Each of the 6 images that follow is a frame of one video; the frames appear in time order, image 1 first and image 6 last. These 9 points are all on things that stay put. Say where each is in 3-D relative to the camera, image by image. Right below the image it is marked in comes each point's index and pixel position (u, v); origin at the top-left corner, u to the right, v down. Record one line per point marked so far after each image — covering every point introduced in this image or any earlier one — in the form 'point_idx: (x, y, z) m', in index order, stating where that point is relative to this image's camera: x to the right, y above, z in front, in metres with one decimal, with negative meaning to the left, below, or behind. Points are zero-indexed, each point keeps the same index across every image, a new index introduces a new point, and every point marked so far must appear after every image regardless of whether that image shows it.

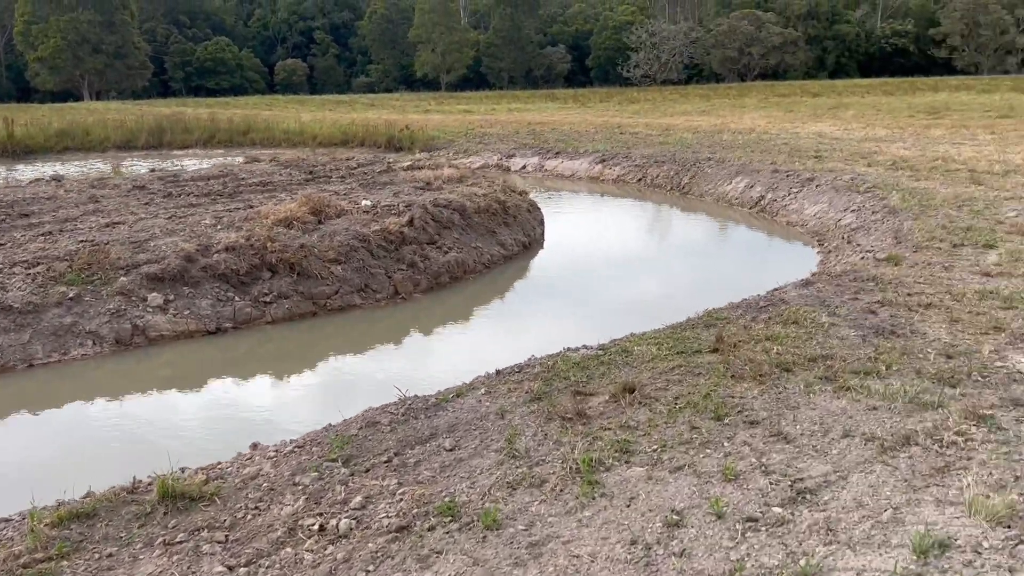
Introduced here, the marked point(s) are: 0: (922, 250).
0: (+3.9, +0.4, +8.2) m
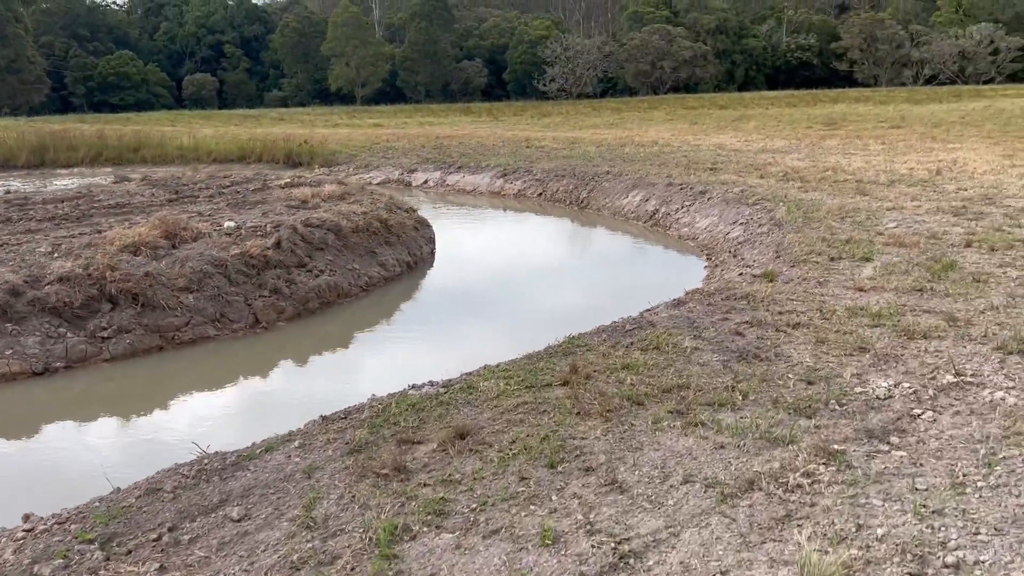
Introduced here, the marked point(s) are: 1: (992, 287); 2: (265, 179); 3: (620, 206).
0: (+2.7, +0.2, +8.1) m
1: (+3.9, 0.0, +7.0) m
2: (-4.0, +1.8, +13.6) m
3: (+2.0, +1.5, +15.7) m
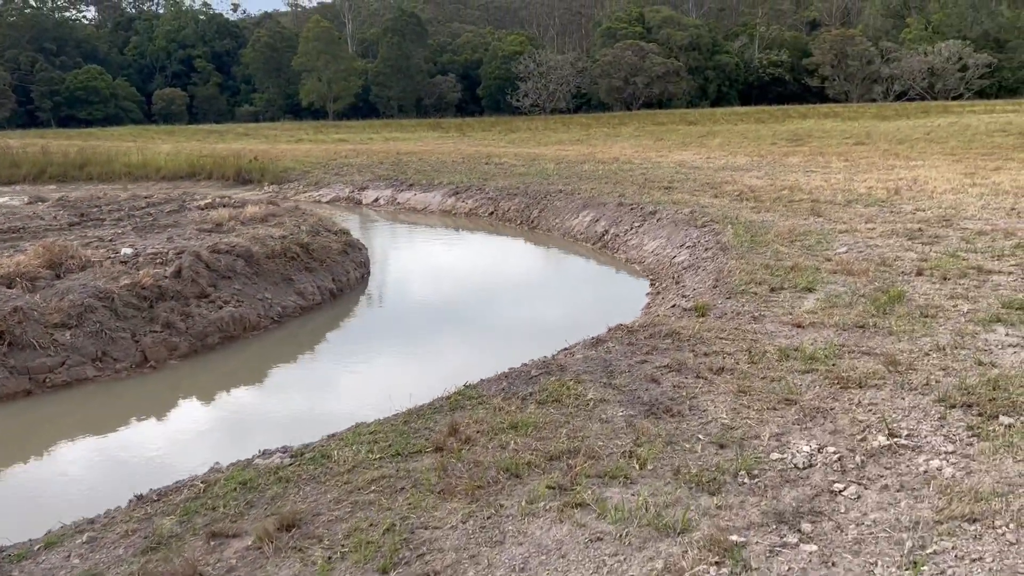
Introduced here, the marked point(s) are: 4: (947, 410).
0: (+1.9, -0.1, +7.4) m
1: (+3.2, -0.3, +6.4) m
2: (-4.9, +1.4, +12.8) m
3: (+1.0, +1.1, +15.1) m
4: (+2.3, -0.7, +4.6) m
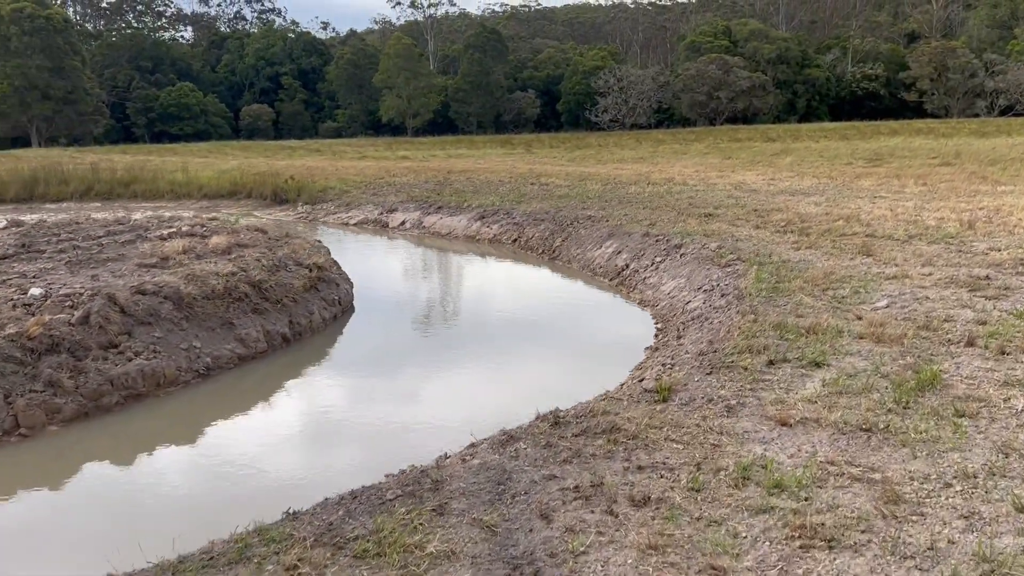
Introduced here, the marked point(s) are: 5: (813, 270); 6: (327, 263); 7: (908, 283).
0: (+1.4, -0.6, +5.9) m
1: (+2.5, -0.8, +4.7) m
2: (-4.8, +0.9, +11.9) m
3: (+1.3, +0.5, +13.6) m
4: (+1.5, -1.1, +3.0) m
5: (+3.4, +0.2, +9.5) m
6: (-2.4, +0.3, +10.8) m
7: (+4.0, +0.1, +8.7) m
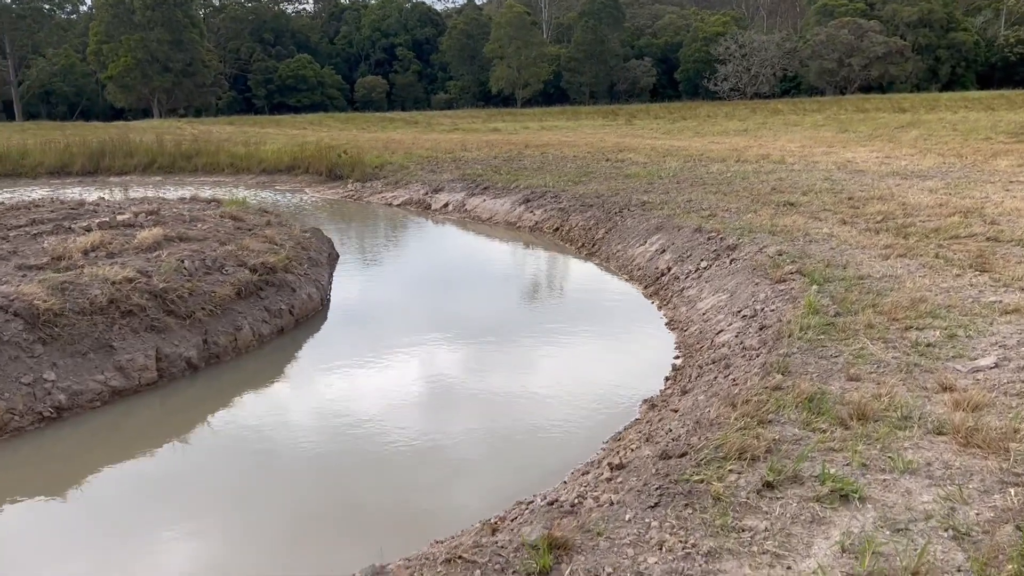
0: (+0.7, -0.9, +3.5) m
1: (+1.6, -1.1, +2.2) m
2: (-4.7, +0.9, +10.3) m
3: (+1.6, +0.4, +11.1) m
4: (+0.3, -1.5, +0.6) m
5: (+3.1, -0.1, +6.8) m
6: (-2.5, +0.3, +8.9) m
7: (+3.6, -0.2, +5.9) m
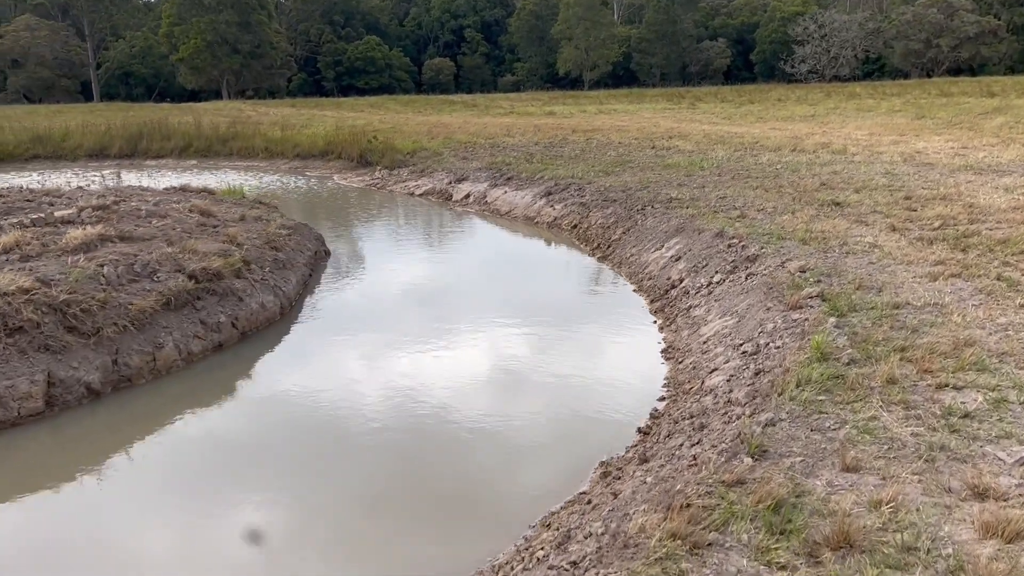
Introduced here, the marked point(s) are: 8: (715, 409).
0: (0.0, -1.1, +2.3) m
1: (+0.8, -1.4, +0.9) m
2: (-4.8, +0.9, +9.5) m
3: (+1.5, +0.3, +9.8) m
4: (-0.6, -1.8, -0.5) m
5: (+2.7, -0.3, +5.4) m
6: (-2.7, +0.2, +7.9) m
7: (+3.2, -0.5, +4.4) m
8: (+1.2, -0.7, +4.9) m
